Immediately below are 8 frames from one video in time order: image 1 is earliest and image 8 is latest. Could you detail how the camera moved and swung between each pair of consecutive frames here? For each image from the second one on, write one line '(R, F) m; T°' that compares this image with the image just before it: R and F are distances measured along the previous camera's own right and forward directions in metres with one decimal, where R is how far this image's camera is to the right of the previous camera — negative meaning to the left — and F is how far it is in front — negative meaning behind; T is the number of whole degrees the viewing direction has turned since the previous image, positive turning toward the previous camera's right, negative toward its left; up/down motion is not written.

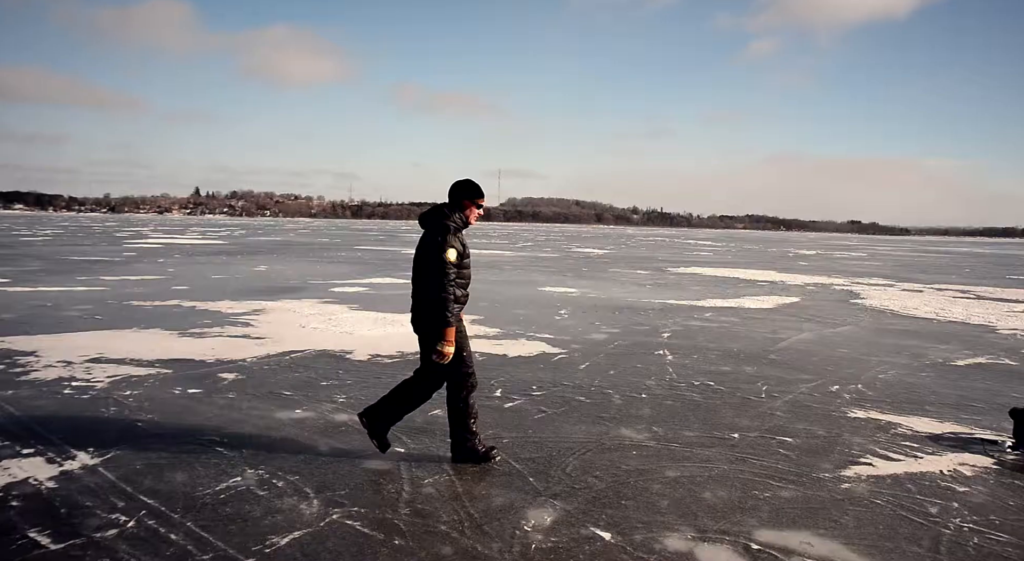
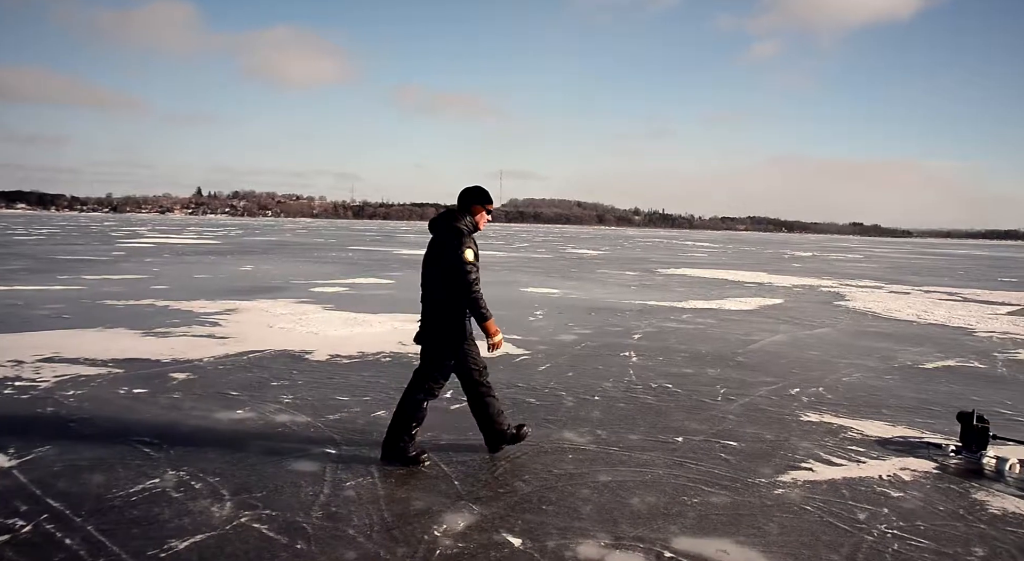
(+0.5, +0.1) m; 0°
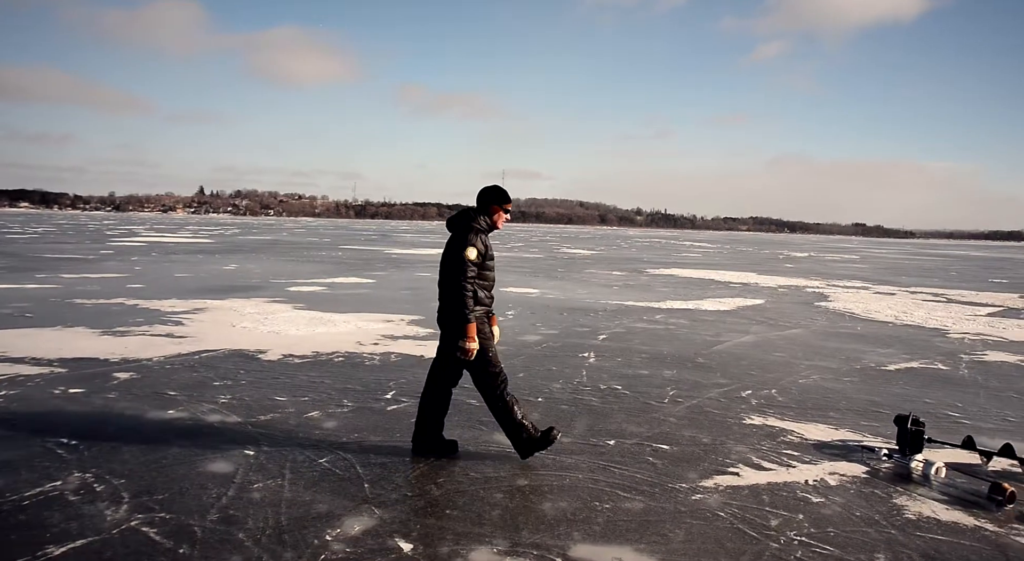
(+0.6, +0.1) m; 0°
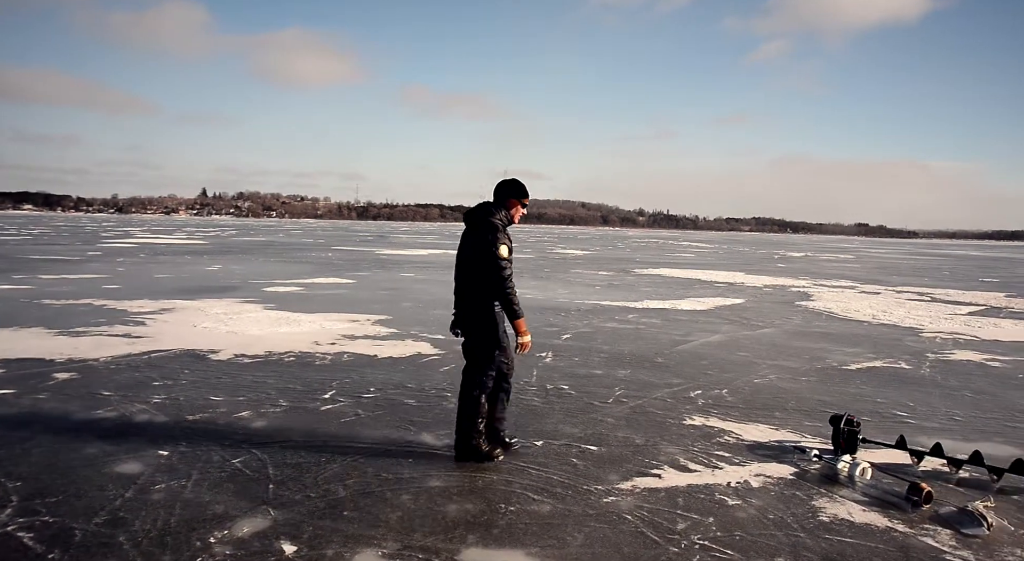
(+0.6, +0.1) m; 0°
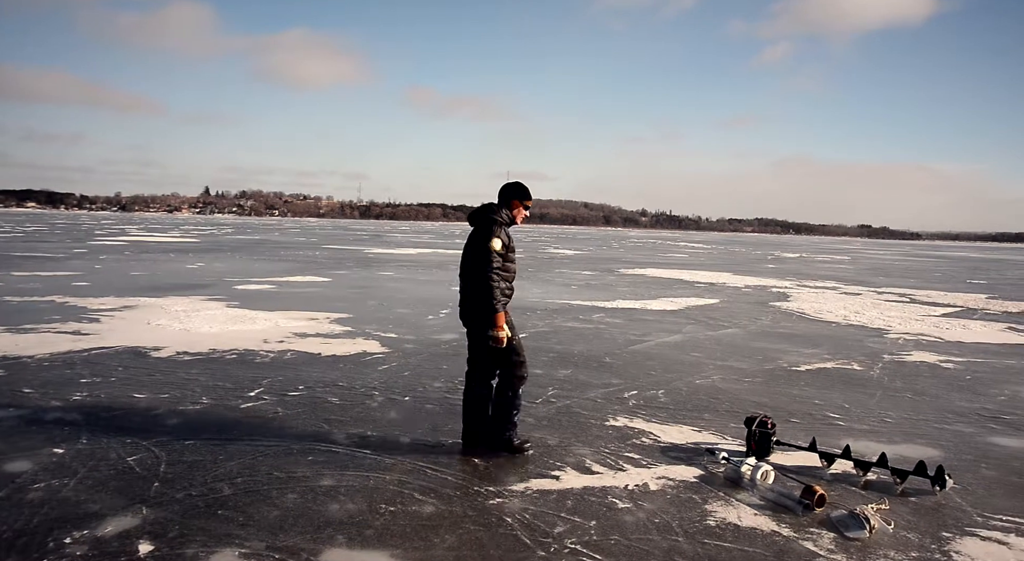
(+0.8, +0.1) m; 0°
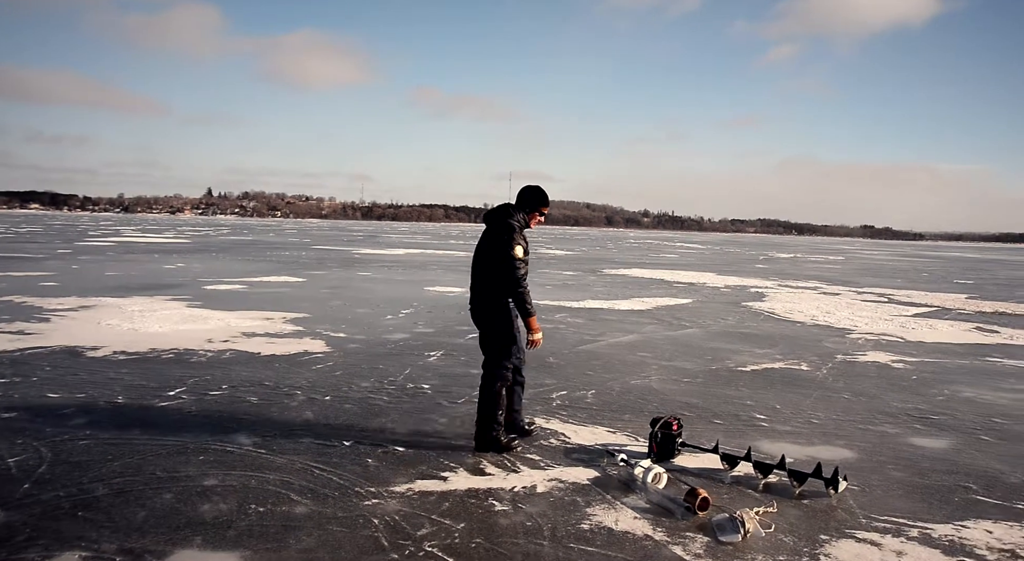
(+0.8, +0.1) m; 0°
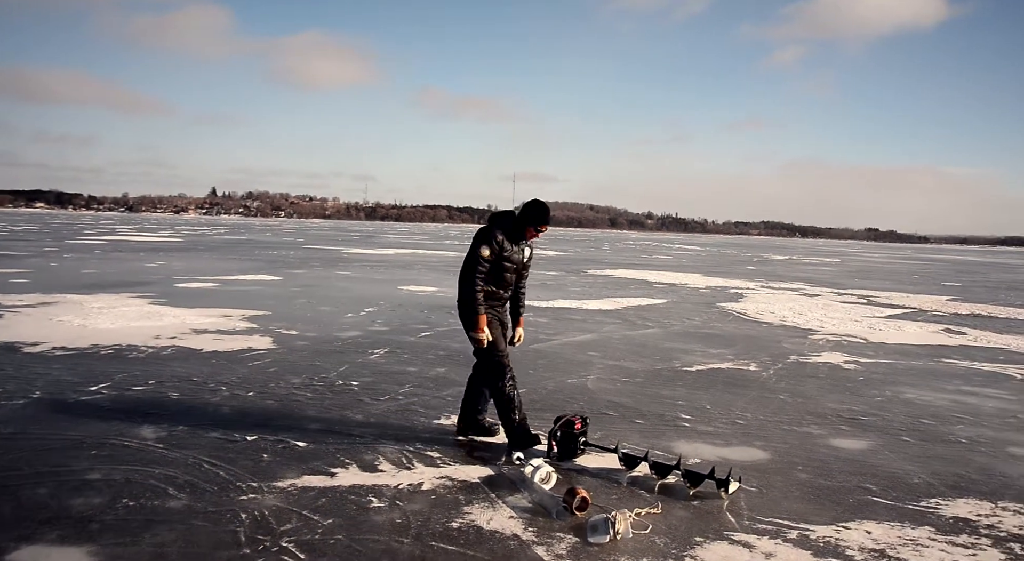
(+0.8, +0.1) m; 0°
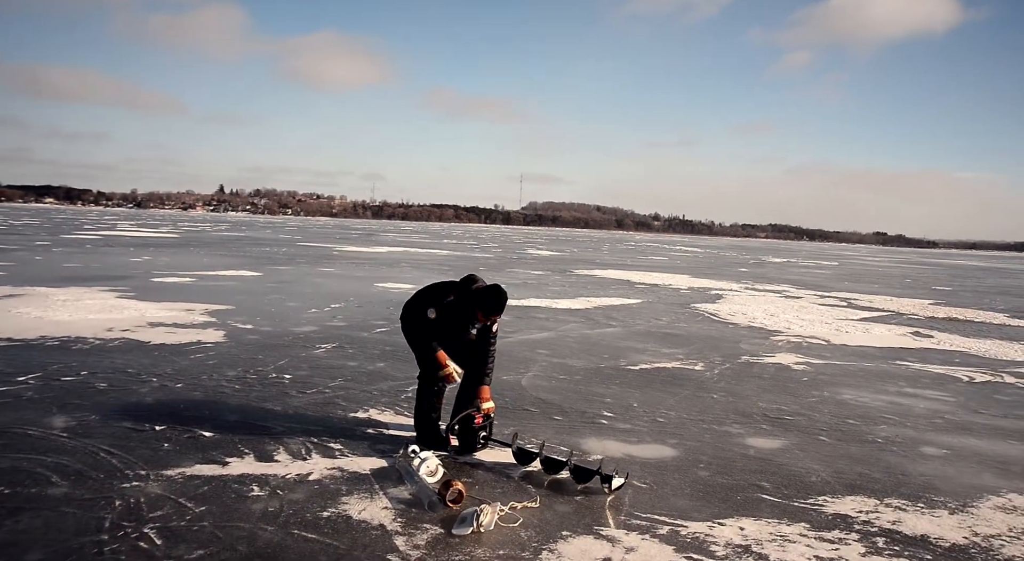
(+0.8, 0.0) m; -1°
